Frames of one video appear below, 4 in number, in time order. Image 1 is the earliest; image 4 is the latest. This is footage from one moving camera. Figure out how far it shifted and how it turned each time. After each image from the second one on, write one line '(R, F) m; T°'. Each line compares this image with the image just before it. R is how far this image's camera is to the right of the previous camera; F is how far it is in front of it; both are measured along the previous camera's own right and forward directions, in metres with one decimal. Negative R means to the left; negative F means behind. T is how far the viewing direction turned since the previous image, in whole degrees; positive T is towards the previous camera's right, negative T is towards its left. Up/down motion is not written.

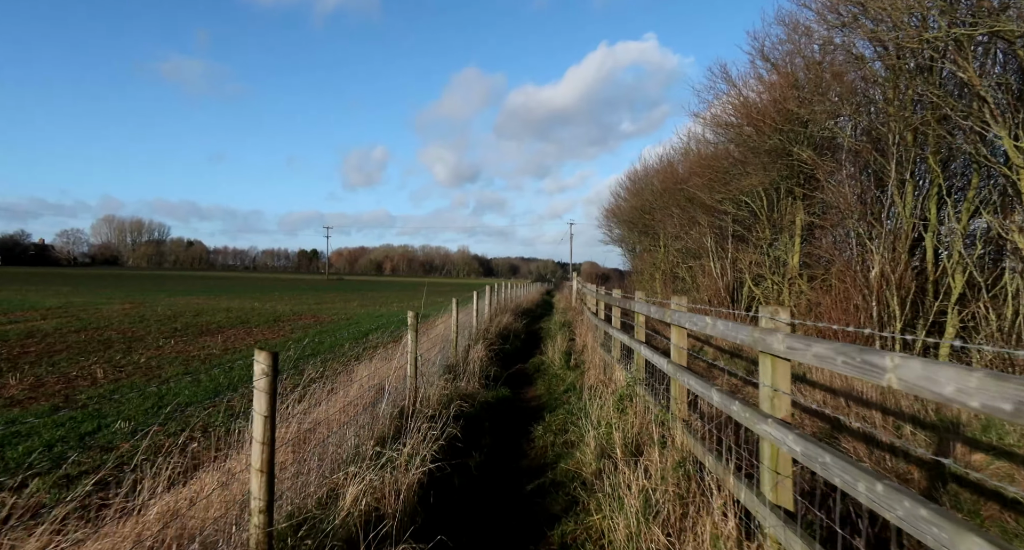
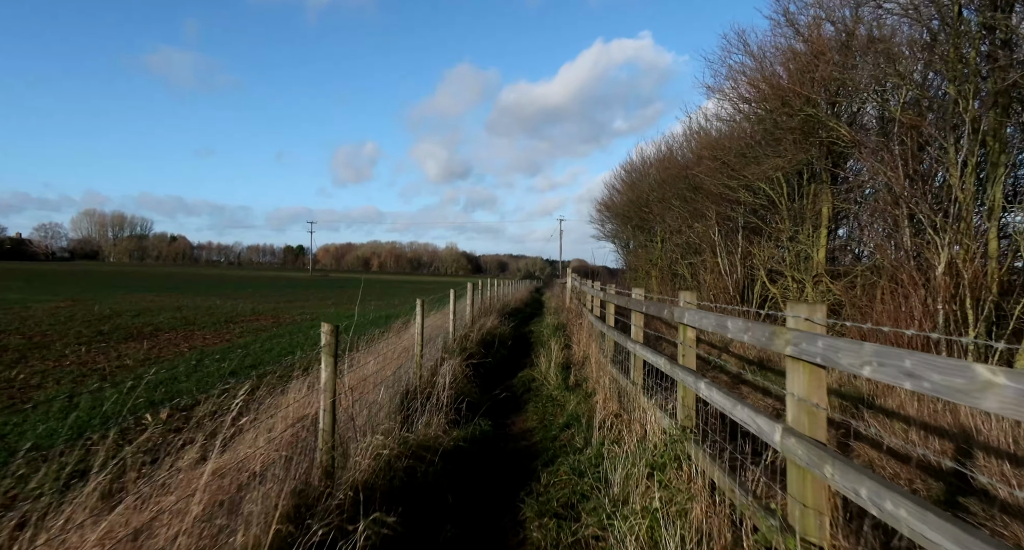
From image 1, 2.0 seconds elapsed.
(+0.1, +1.7) m; +1°
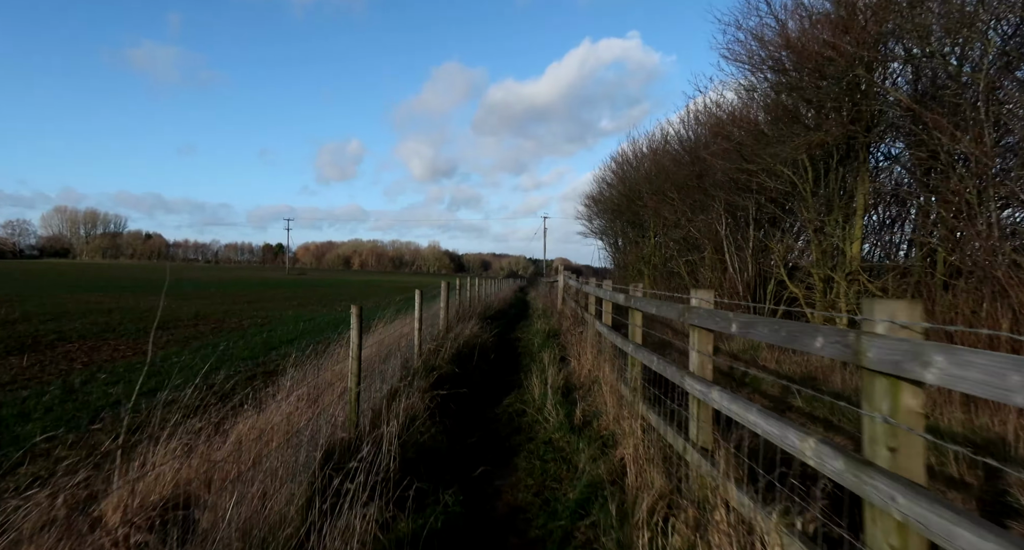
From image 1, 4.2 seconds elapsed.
(0.0, +1.8) m; +2°
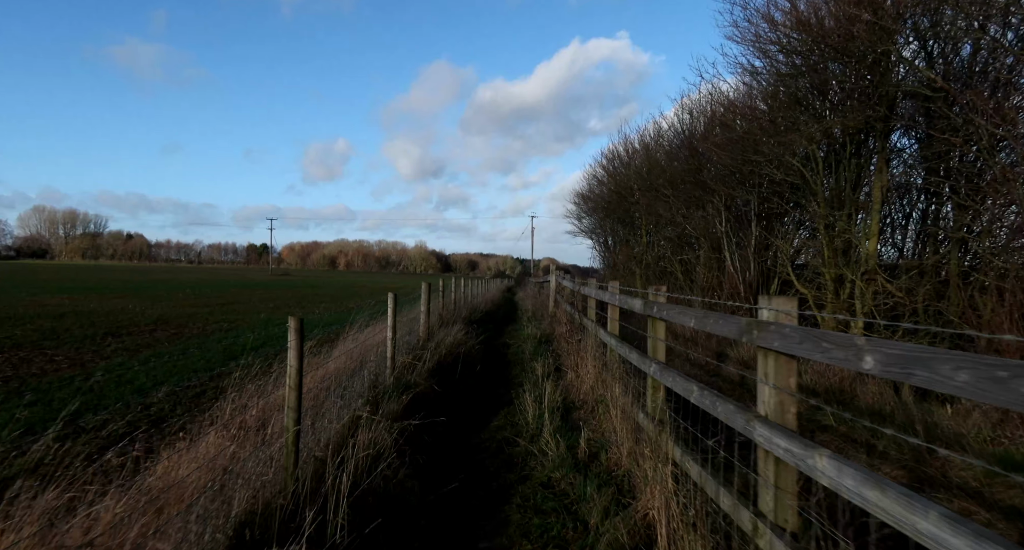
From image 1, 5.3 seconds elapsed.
(0.0, +0.9) m; +1°
